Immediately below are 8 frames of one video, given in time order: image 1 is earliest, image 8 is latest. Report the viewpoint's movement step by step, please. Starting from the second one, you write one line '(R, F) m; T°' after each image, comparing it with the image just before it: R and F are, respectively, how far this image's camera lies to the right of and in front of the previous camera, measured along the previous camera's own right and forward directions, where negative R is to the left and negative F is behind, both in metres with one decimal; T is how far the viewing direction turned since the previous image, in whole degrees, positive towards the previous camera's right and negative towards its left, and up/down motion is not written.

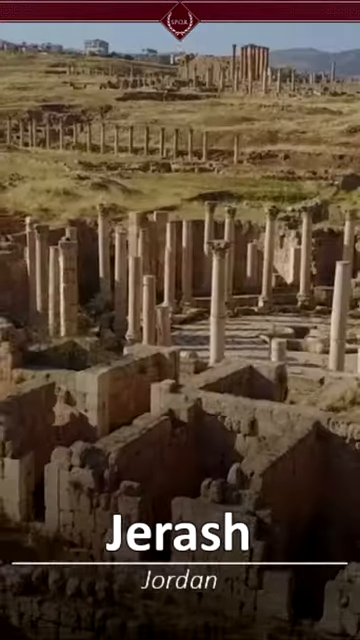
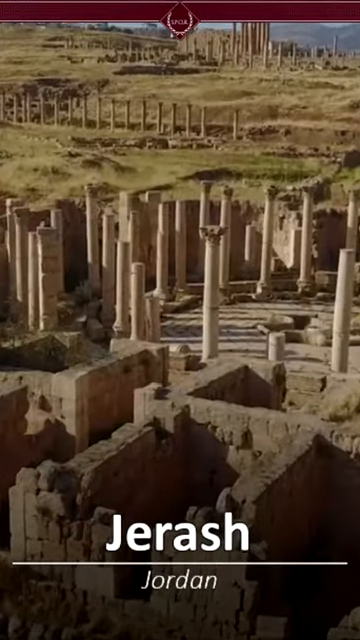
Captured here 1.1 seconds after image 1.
(+0.2, +1.7) m; 0°
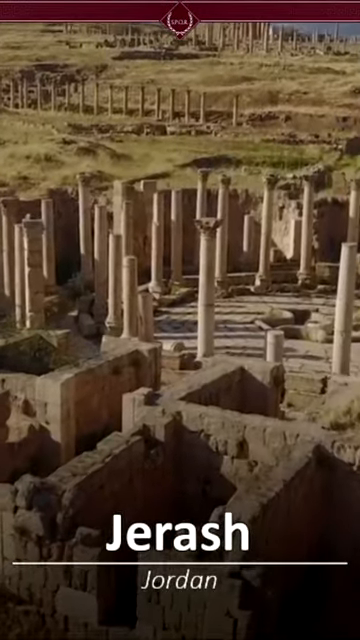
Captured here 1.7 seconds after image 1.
(+0.1, +0.9) m; 0°
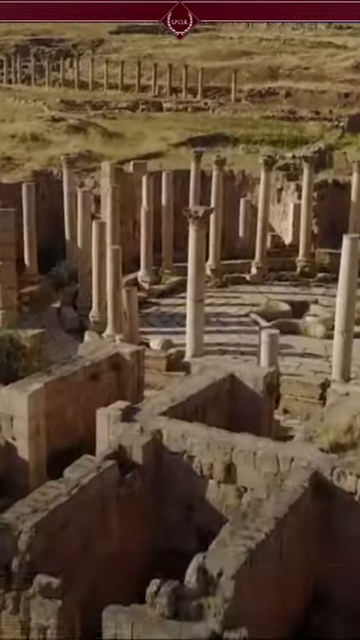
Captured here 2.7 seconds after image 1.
(+0.3, +1.6) m; 0°
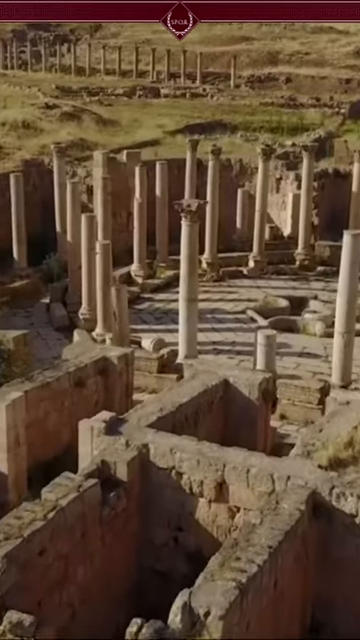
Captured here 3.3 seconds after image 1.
(+0.1, +0.9) m; 0°
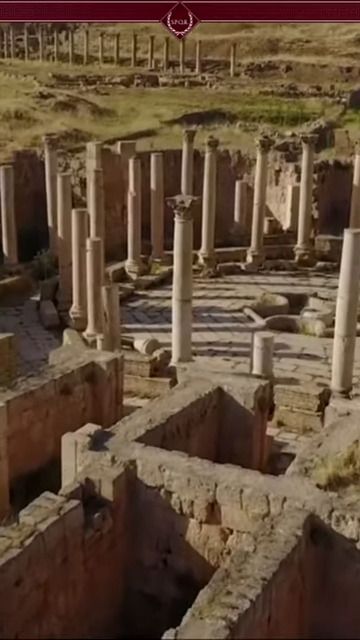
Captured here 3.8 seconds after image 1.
(+0.1, +0.7) m; 0°
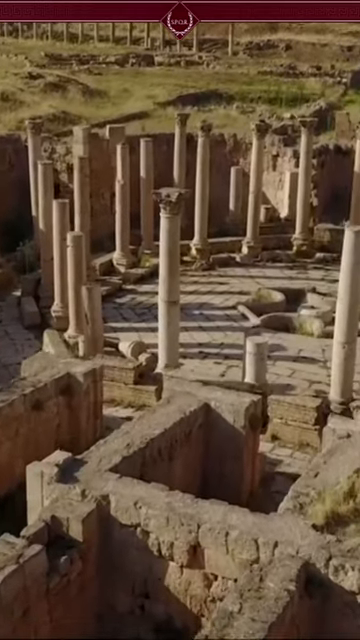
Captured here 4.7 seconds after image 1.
(+0.2, +1.2) m; 0°
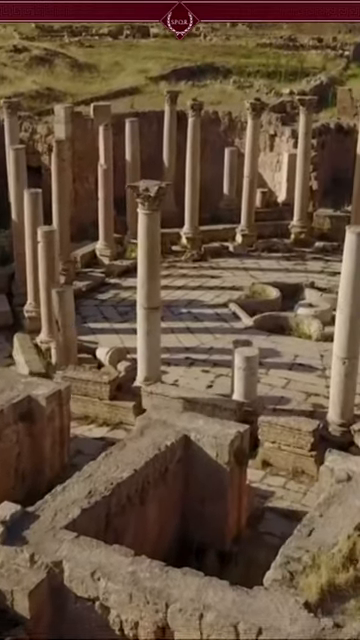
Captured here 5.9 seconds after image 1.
(+0.3, +1.6) m; 0°
